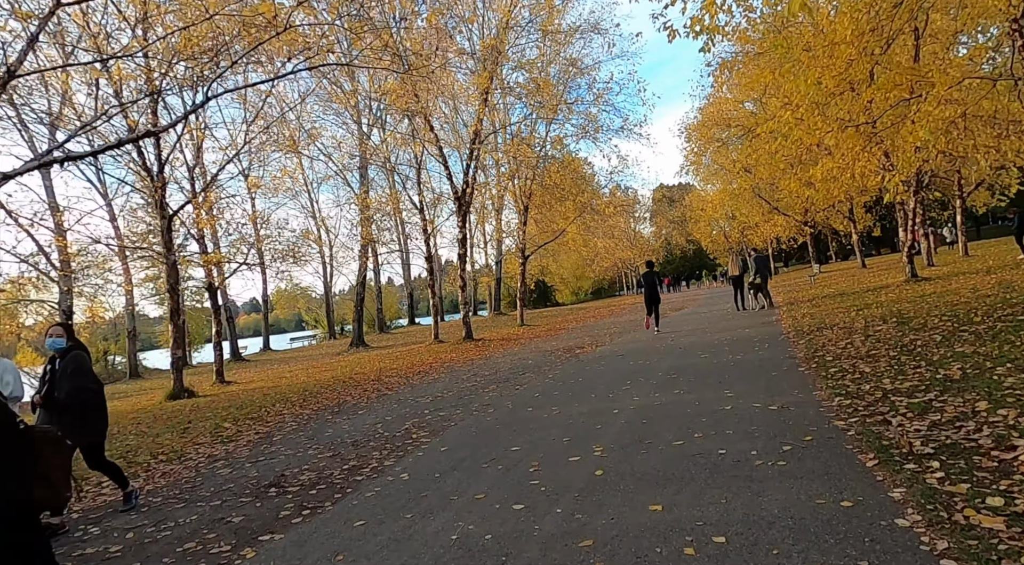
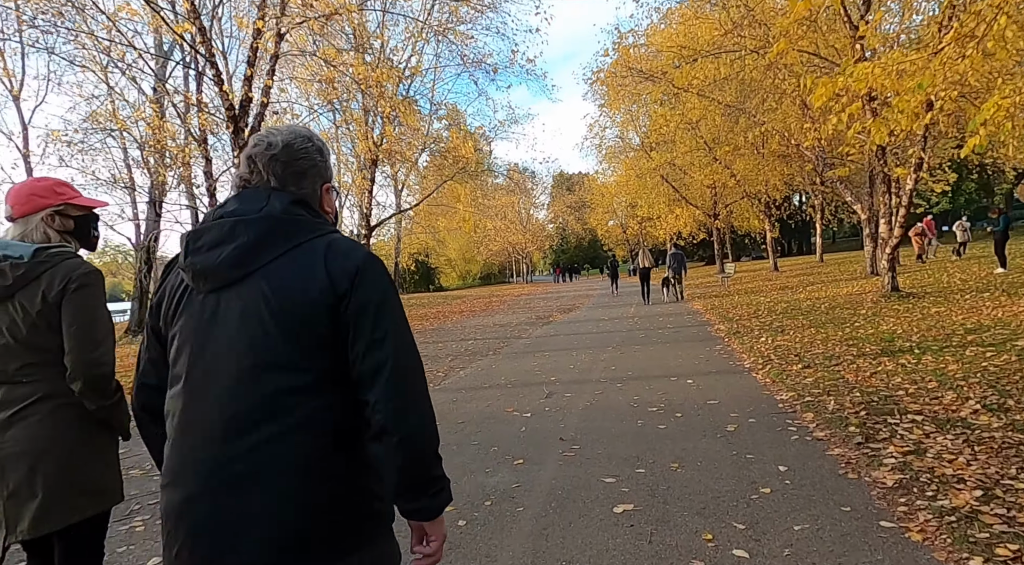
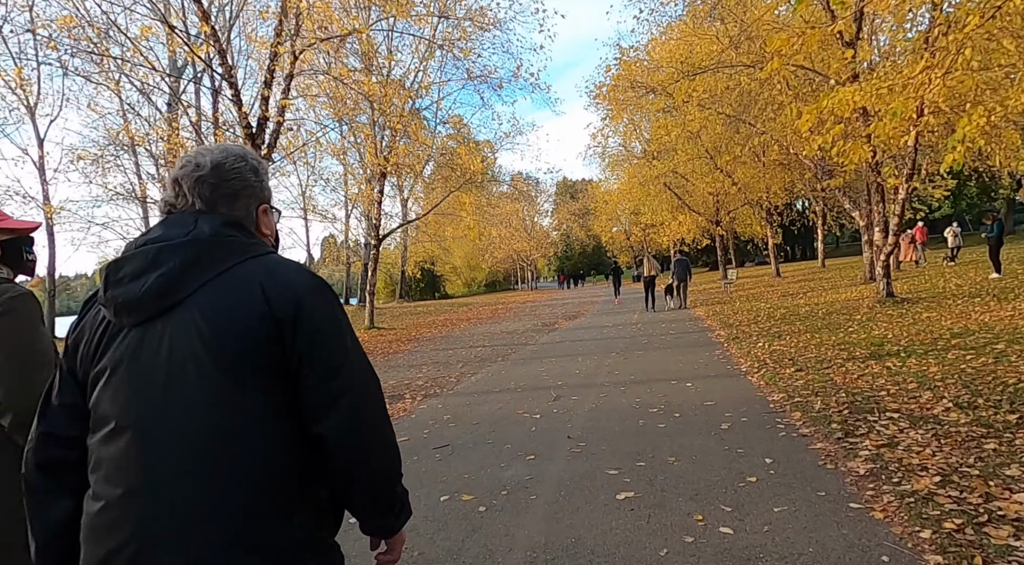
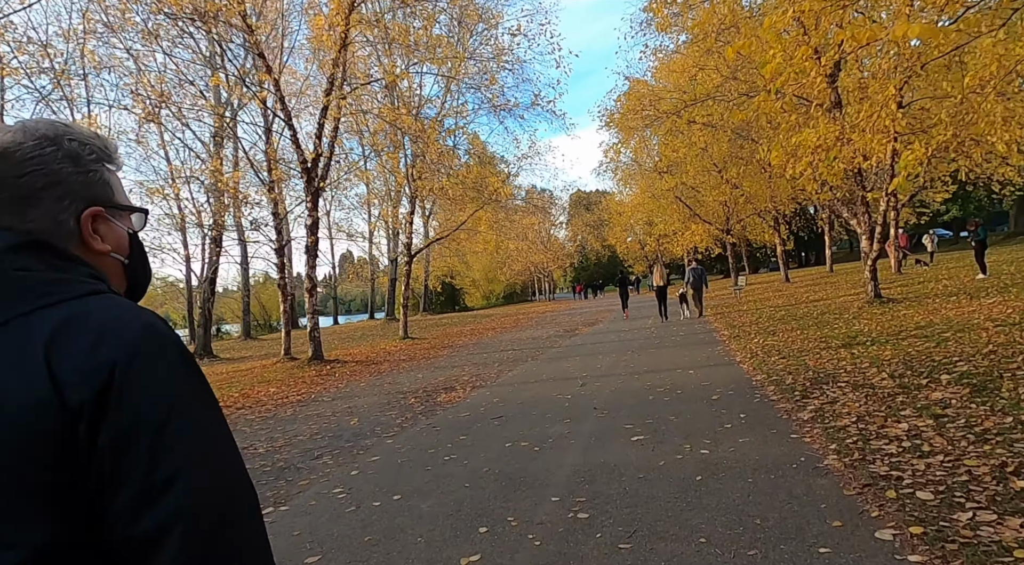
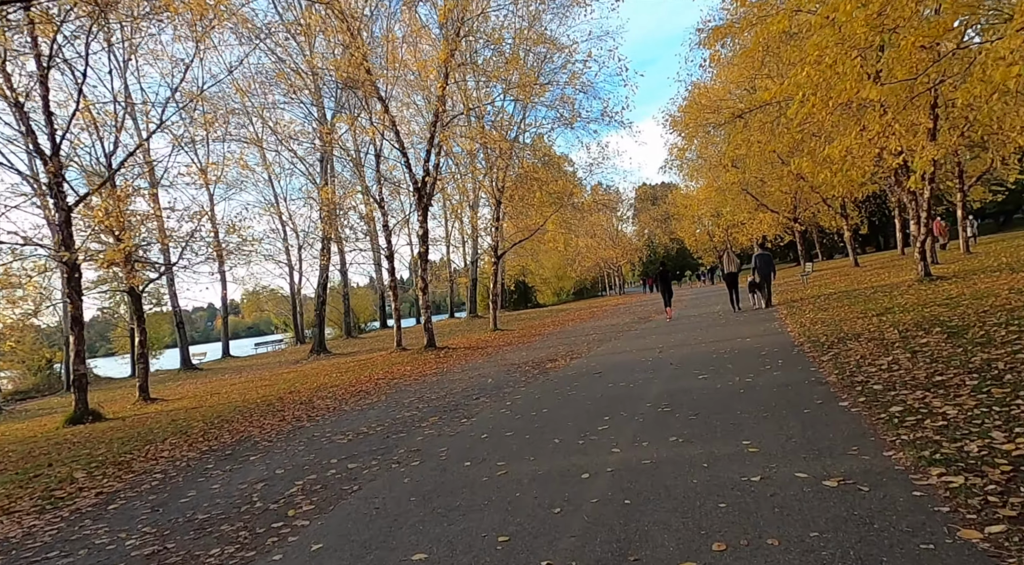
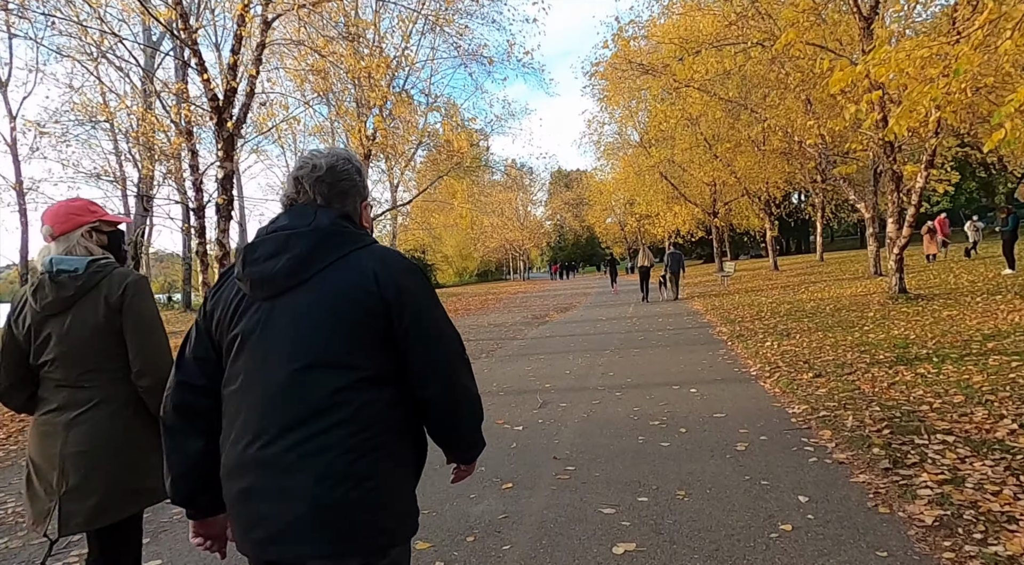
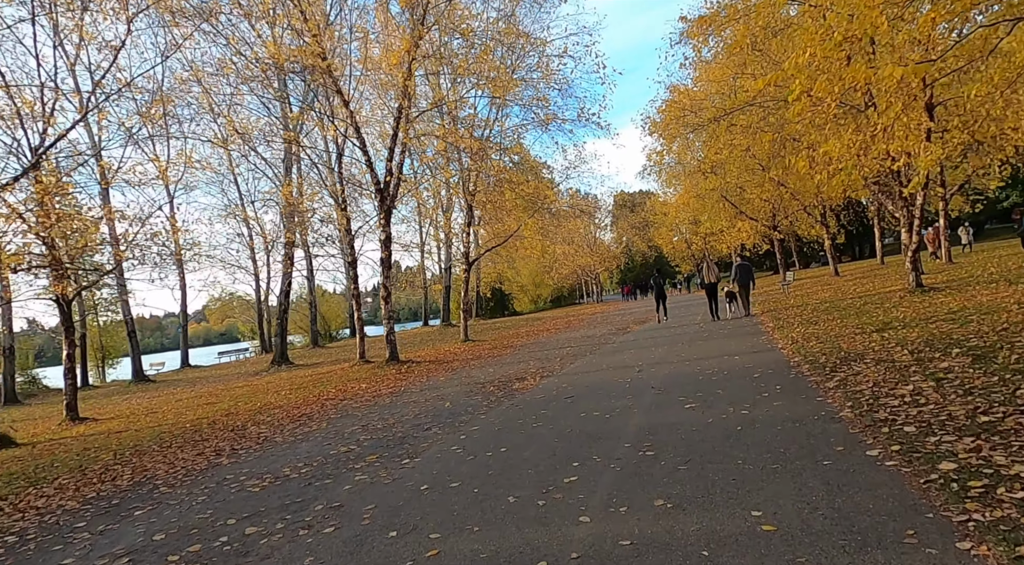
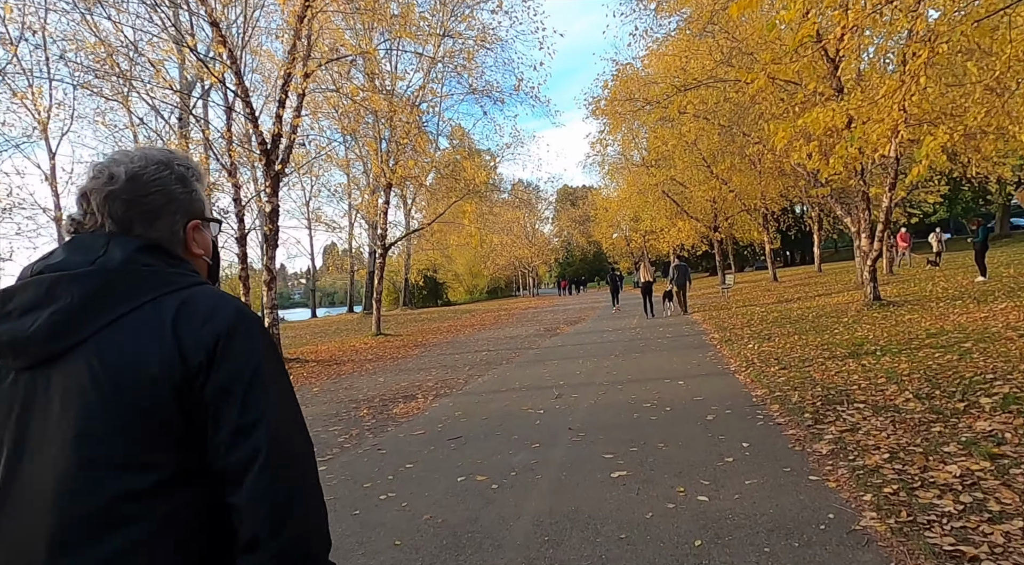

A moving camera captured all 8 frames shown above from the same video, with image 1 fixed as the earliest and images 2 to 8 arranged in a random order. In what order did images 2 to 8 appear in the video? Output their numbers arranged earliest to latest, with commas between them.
5, 7, 4, 8, 3, 2, 6
